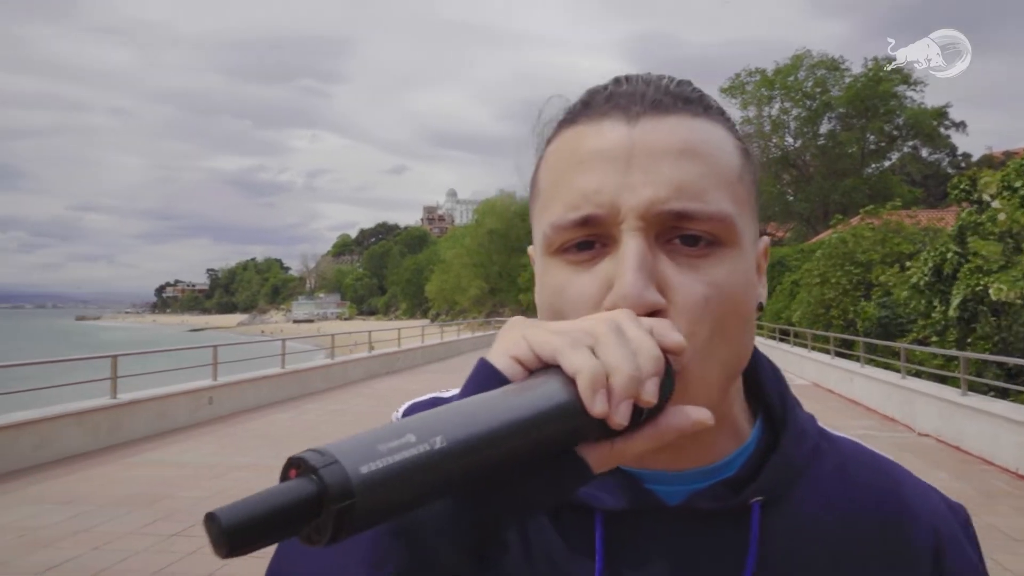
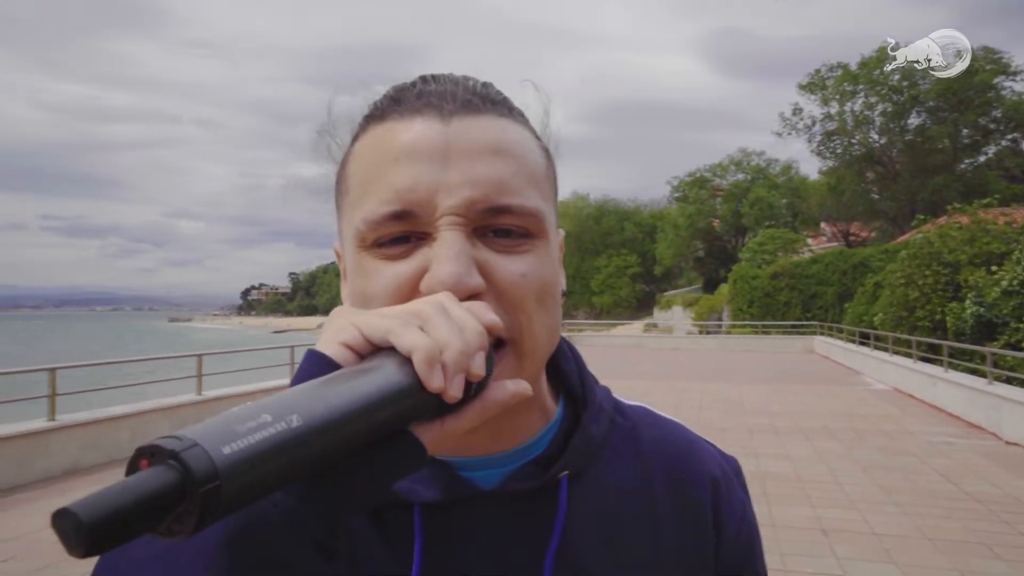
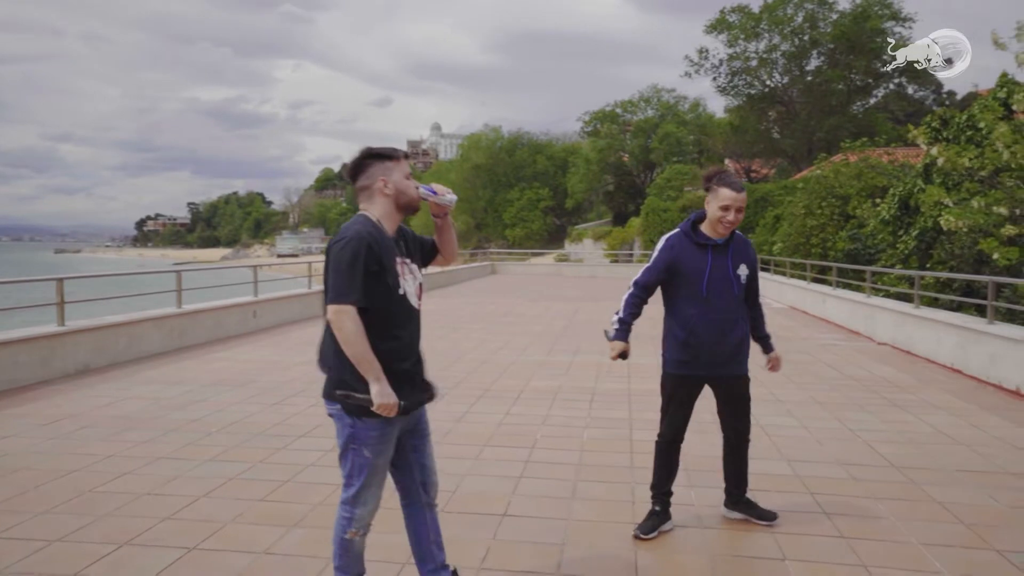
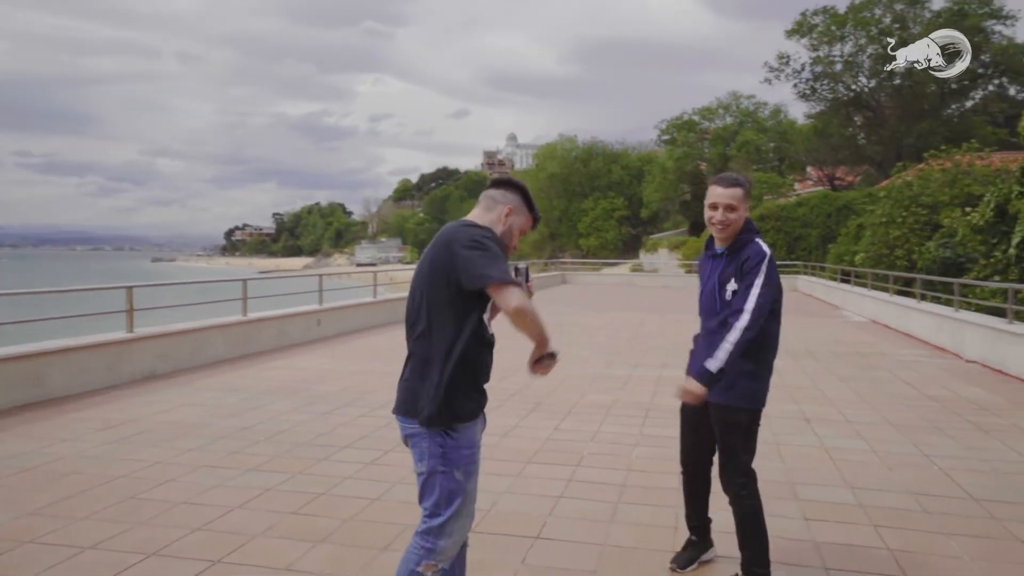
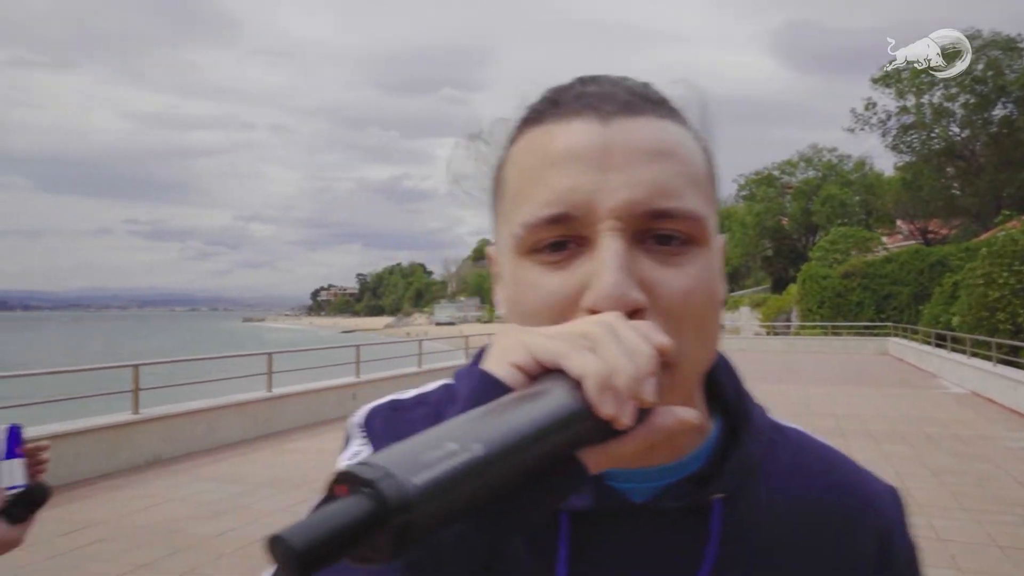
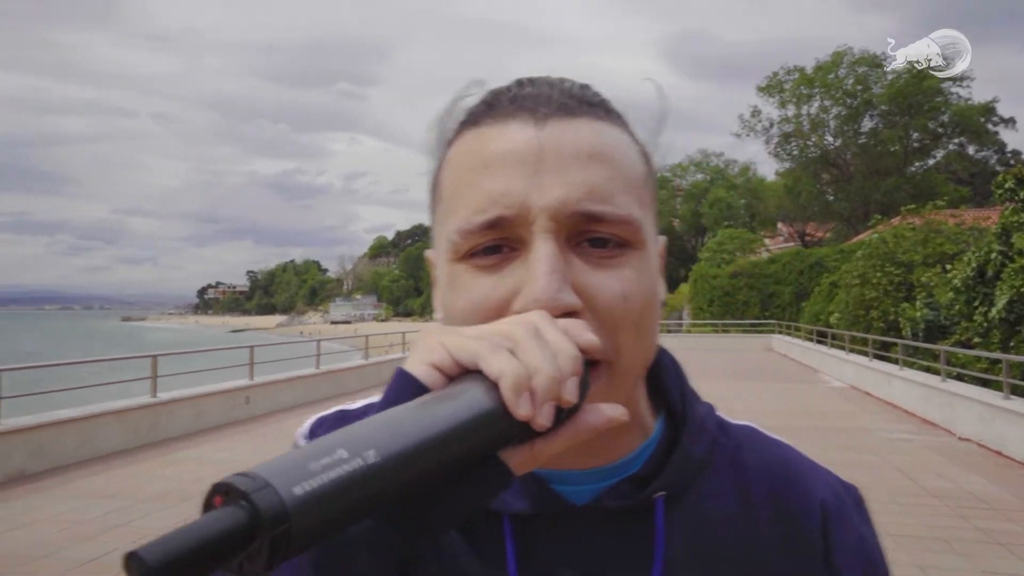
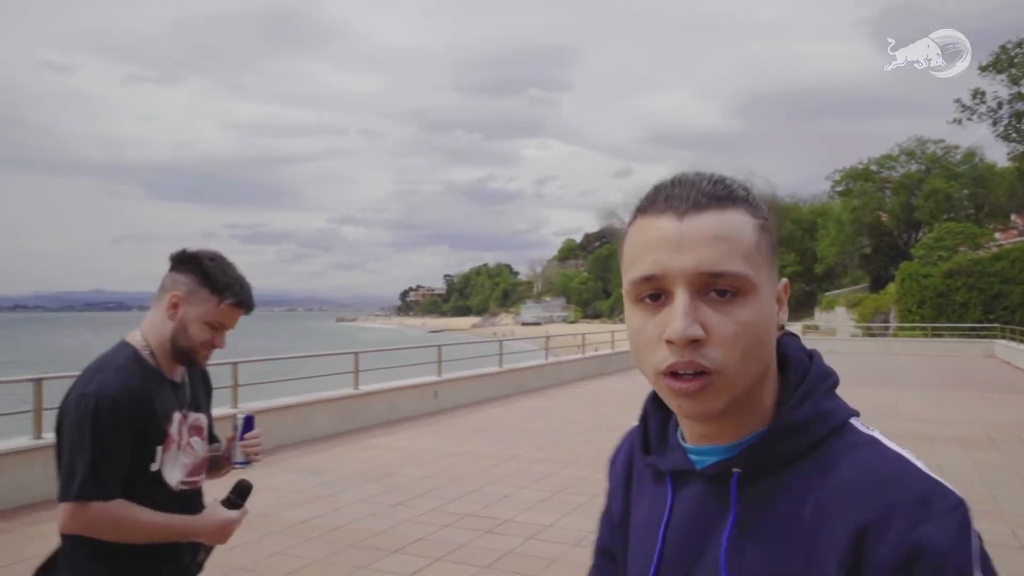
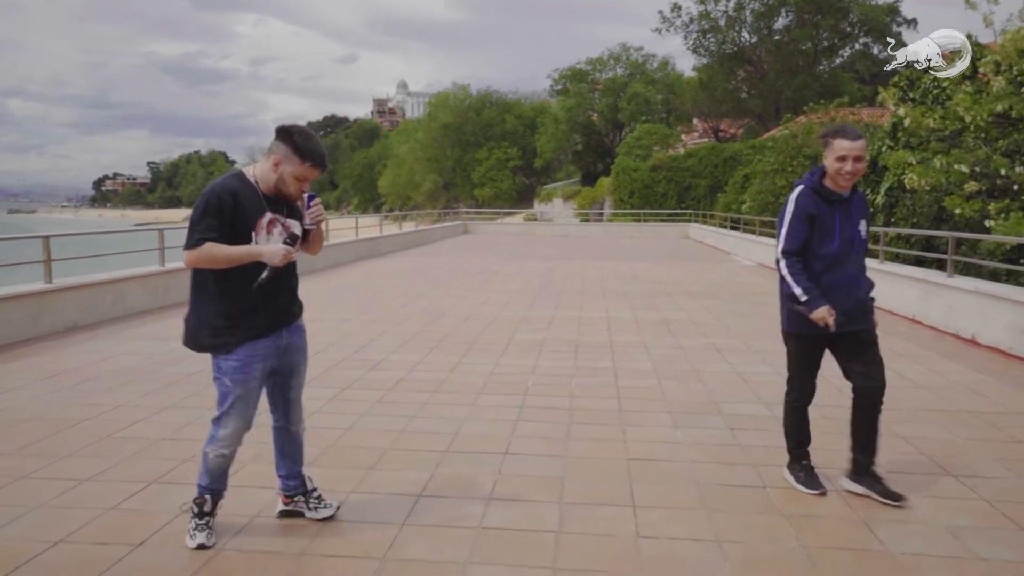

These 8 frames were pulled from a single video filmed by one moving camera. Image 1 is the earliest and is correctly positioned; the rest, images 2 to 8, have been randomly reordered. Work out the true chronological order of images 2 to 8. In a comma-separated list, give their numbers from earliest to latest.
6, 2, 5, 7, 4, 3, 8
